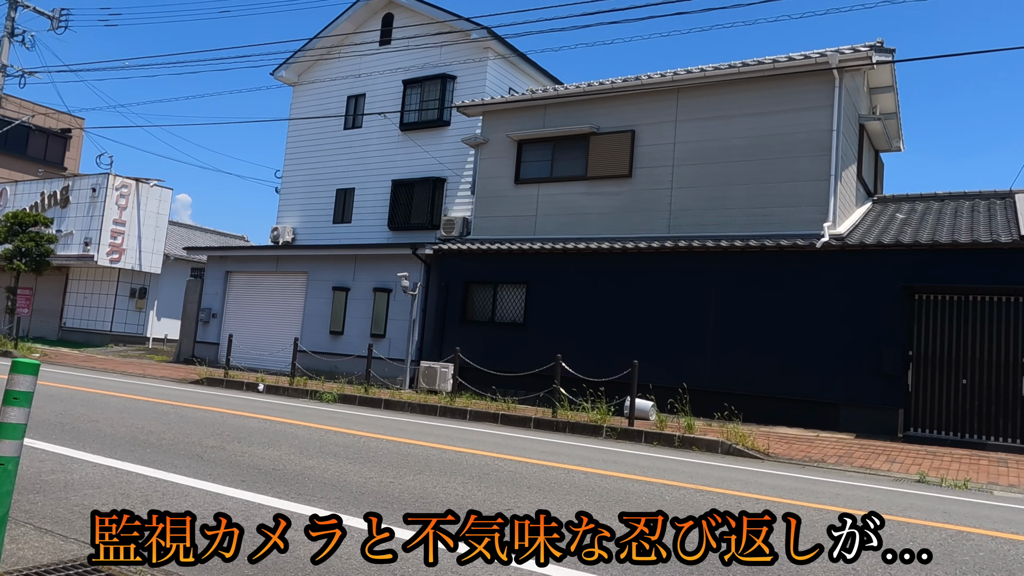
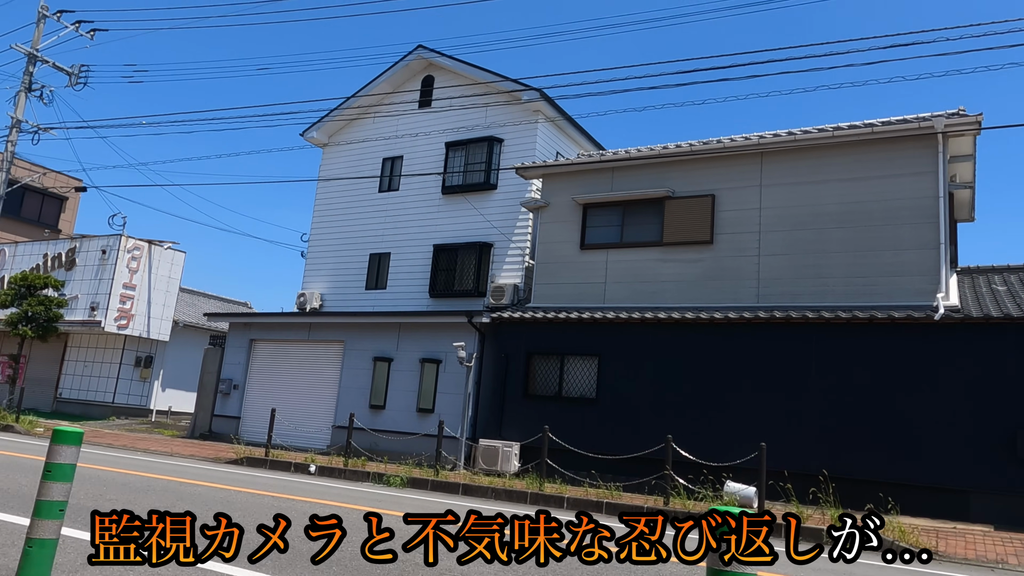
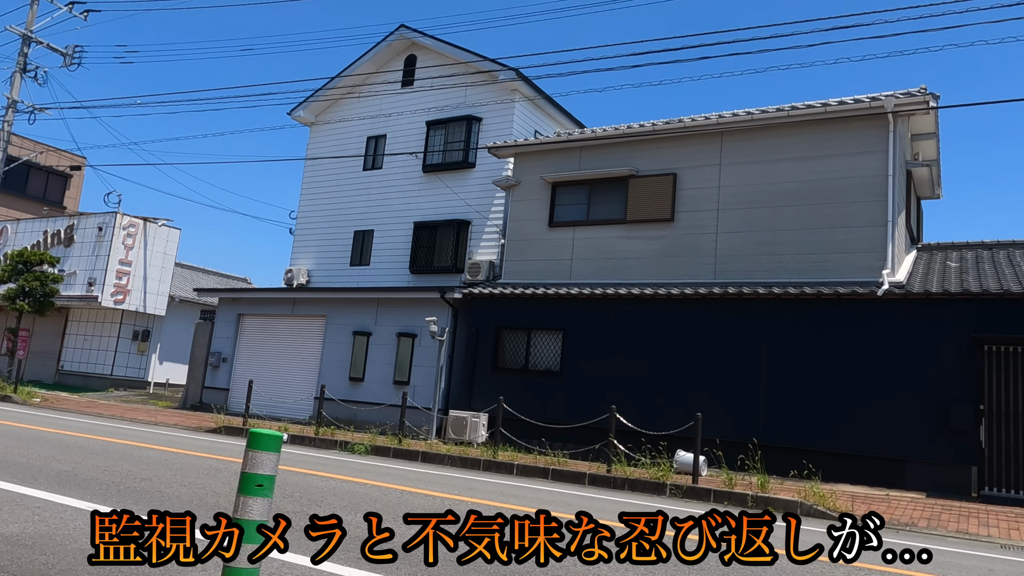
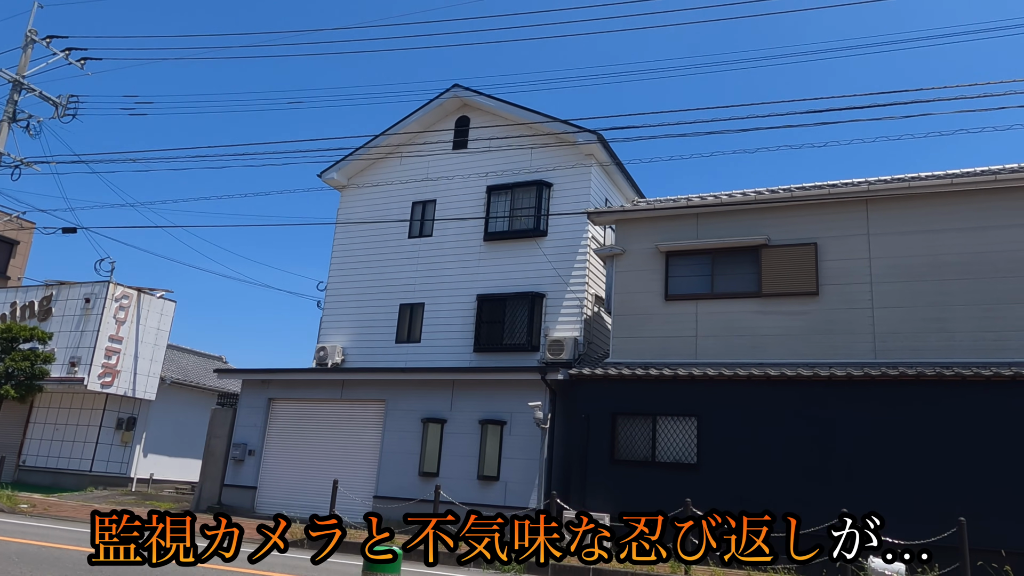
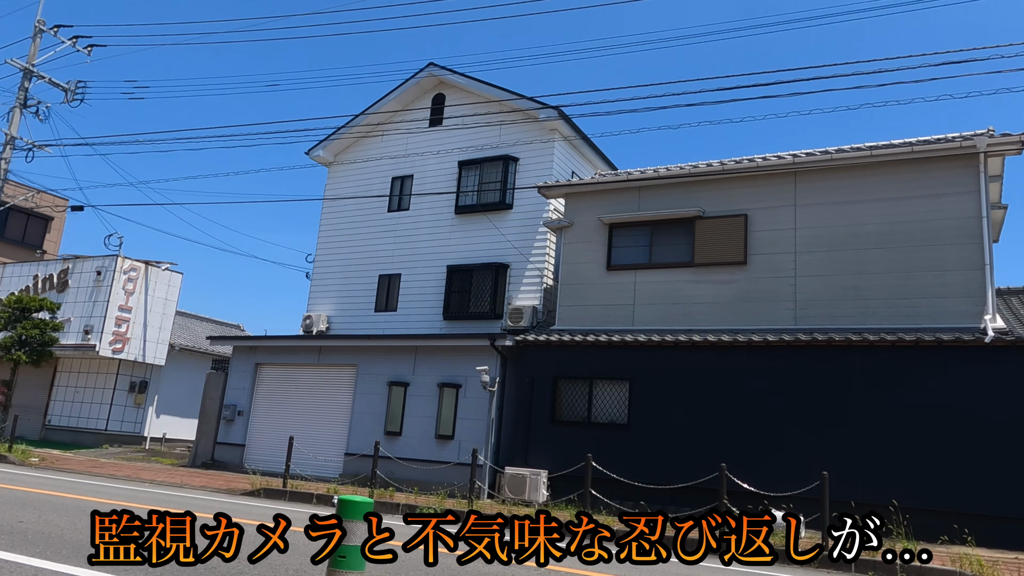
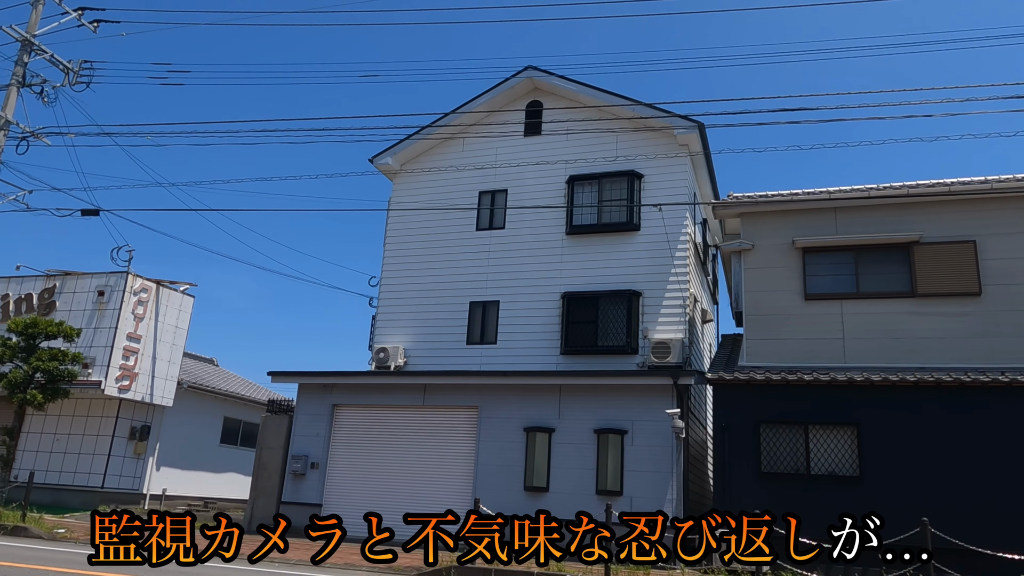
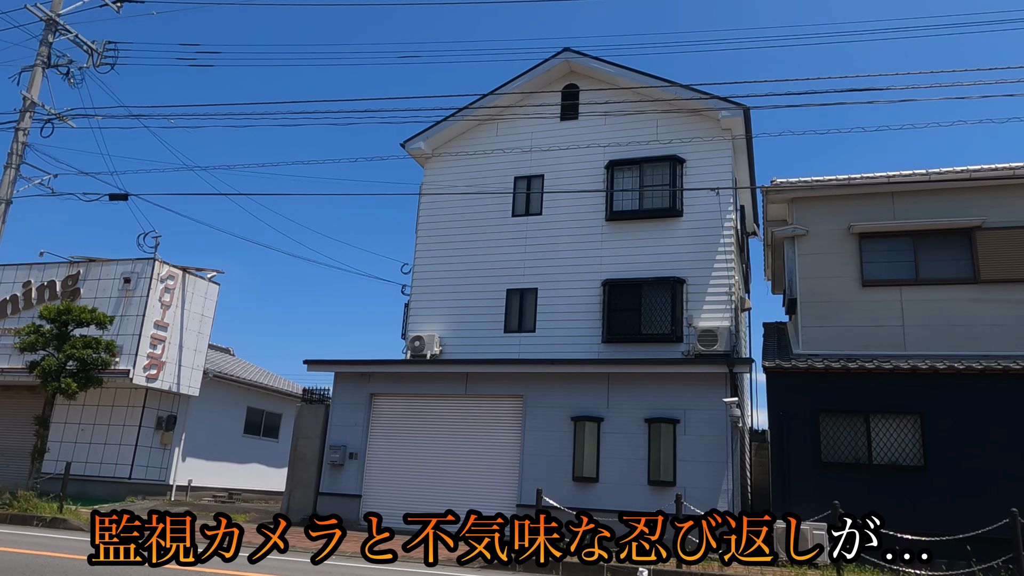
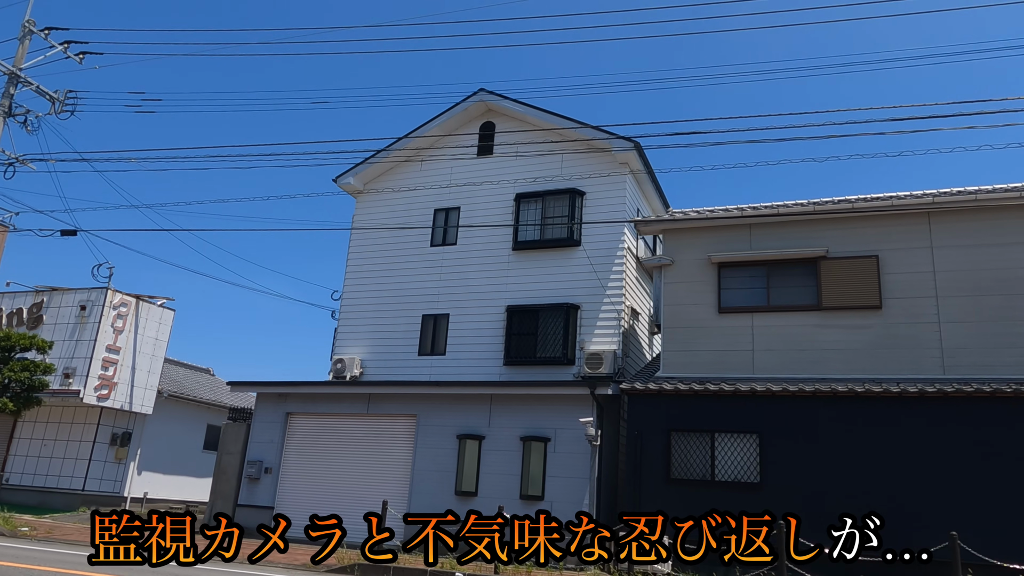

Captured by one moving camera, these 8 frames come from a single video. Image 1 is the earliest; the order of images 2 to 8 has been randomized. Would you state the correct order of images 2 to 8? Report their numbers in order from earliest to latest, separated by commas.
3, 2, 5, 4, 8, 6, 7
